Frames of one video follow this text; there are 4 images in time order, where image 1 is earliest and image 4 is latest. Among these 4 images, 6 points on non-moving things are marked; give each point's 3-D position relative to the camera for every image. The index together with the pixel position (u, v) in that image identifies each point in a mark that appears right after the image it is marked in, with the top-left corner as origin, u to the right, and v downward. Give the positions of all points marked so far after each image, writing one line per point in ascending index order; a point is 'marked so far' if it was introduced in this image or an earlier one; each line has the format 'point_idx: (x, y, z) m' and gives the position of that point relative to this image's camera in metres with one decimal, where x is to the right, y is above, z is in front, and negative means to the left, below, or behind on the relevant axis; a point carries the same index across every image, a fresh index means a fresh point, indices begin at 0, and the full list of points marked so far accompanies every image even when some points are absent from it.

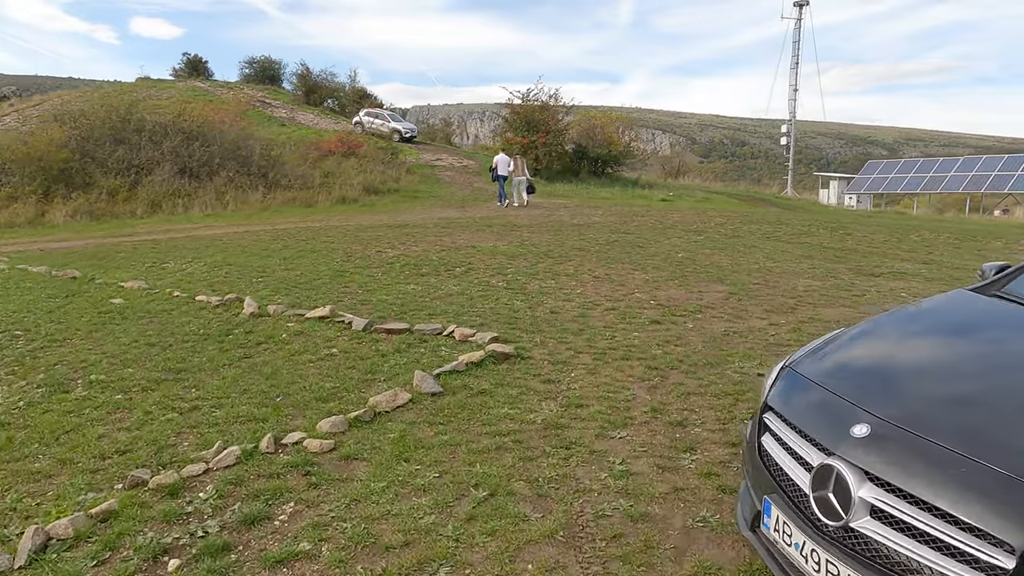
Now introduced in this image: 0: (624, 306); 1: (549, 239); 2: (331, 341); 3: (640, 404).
0: (+1.3, -0.2, +7.4) m
1: (+0.8, +1.0, +13.7) m
2: (-1.6, -0.5, +6.0) m
3: (+0.9, -0.8, +4.5) m
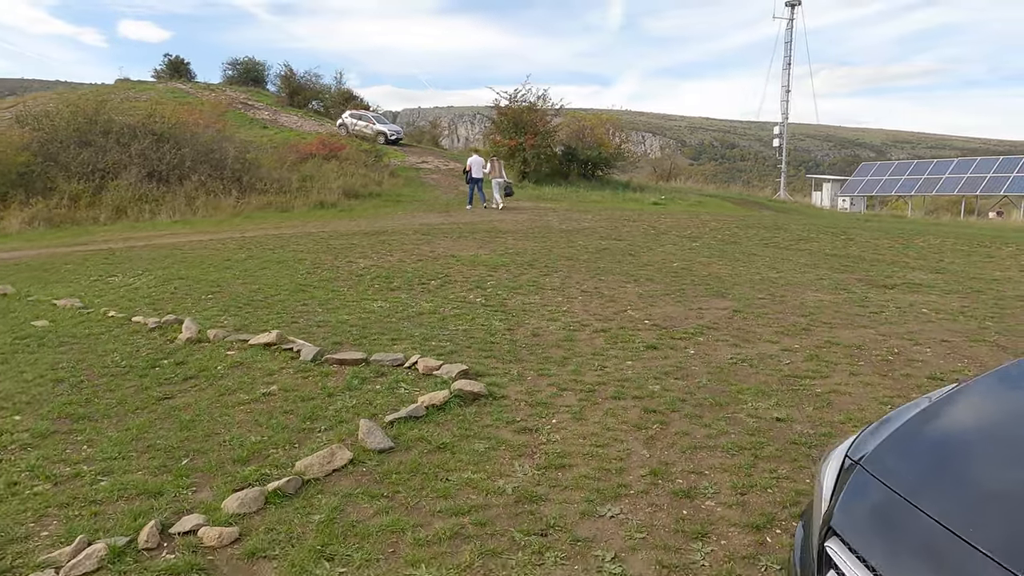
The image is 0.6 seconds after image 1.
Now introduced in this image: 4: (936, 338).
0: (+1.0, -0.4, +6.6) m
1: (+0.5, +0.8, +12.8) m
2: (-1.9, -0.7, +5.1) m
3: (+0.7, -1.0, +3.6) m
4: (+3.8, -0.5, +6.0) m
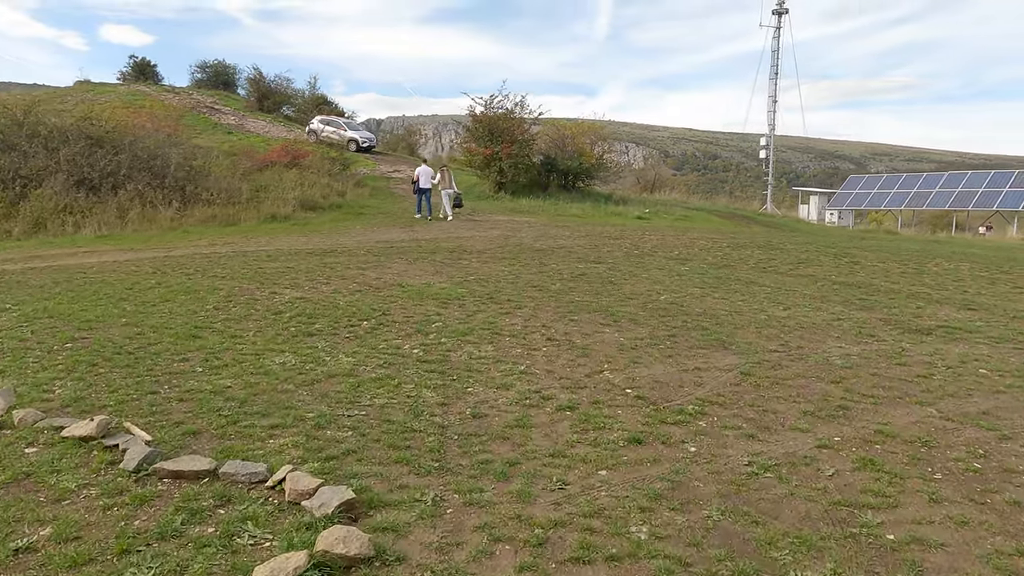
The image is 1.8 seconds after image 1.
0: (+0.6, -0.8, +4.9) m
1: (-0.2, +0.3, +11.1) m
2: (-2.3, -1.1, +3.4) m
3: (+0.3, -1.4, +1.9) m
4: (+3.4, -0.9, +4.4) m
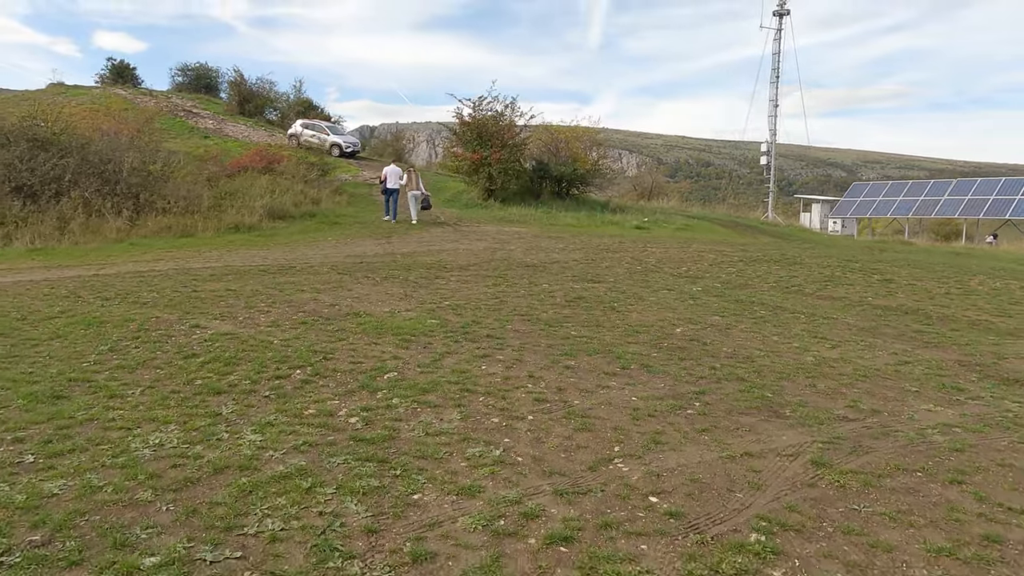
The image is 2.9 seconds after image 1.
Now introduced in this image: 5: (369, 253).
0: (+0.4, -1.1, +3.2) m
1: (-0.4, -0.1, +9.4) m
2: (-2.5, -1.4, +1.6) m
3: (+0.1, -1.6, +0.2) m
4: (+3.2, -1.2, +2.7) m
5: (-3.0, +0.7, +13.8) m
